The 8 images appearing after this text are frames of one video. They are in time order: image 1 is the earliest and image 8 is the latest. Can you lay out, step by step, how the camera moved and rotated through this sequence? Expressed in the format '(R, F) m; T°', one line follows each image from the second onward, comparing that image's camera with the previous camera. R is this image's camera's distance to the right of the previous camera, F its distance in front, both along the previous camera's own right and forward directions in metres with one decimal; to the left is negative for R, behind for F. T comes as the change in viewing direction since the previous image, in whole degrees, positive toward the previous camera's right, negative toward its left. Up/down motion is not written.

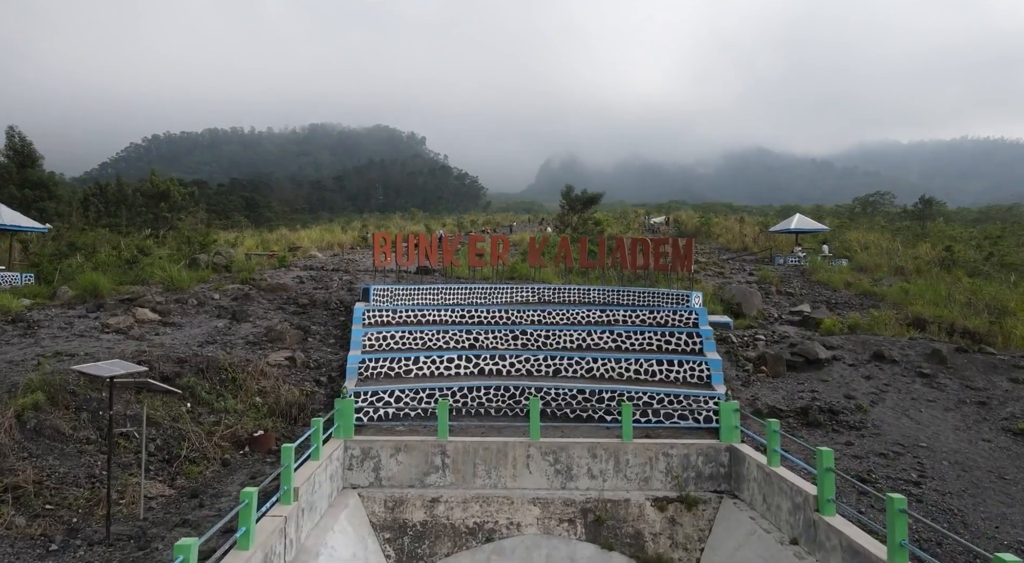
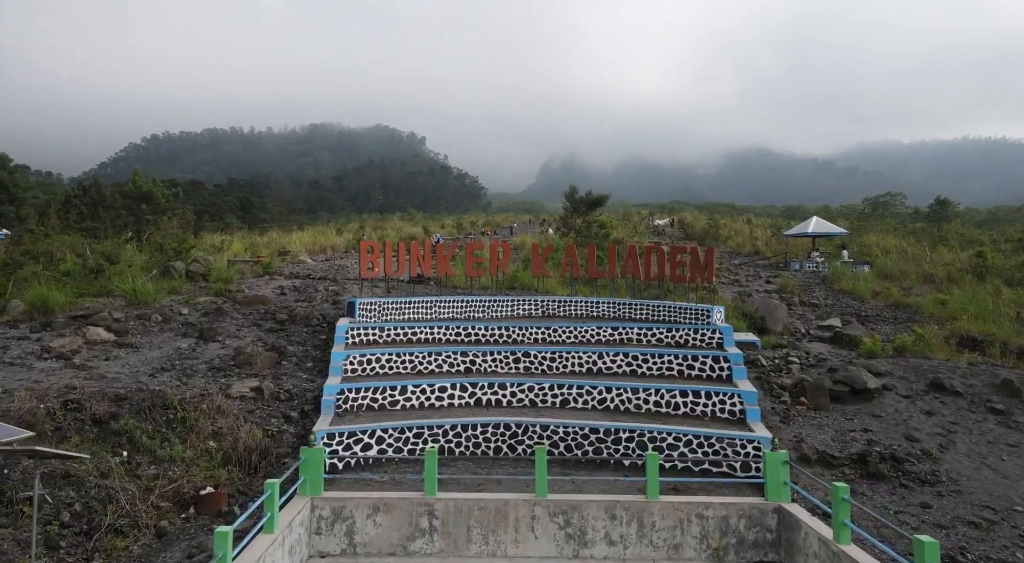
(0.0, +1.2) m; 0°
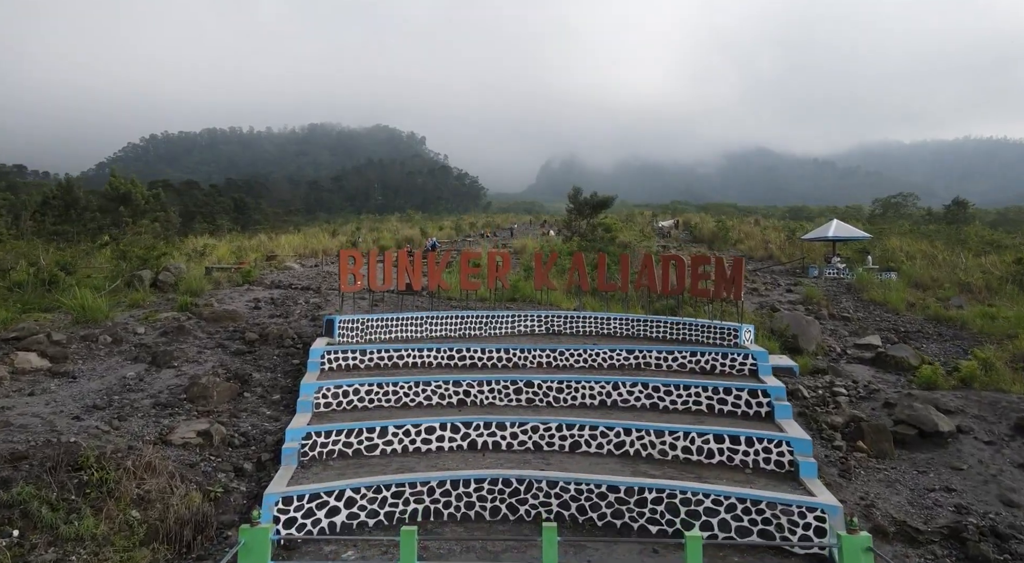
(0.0, +1.3) m; 0°
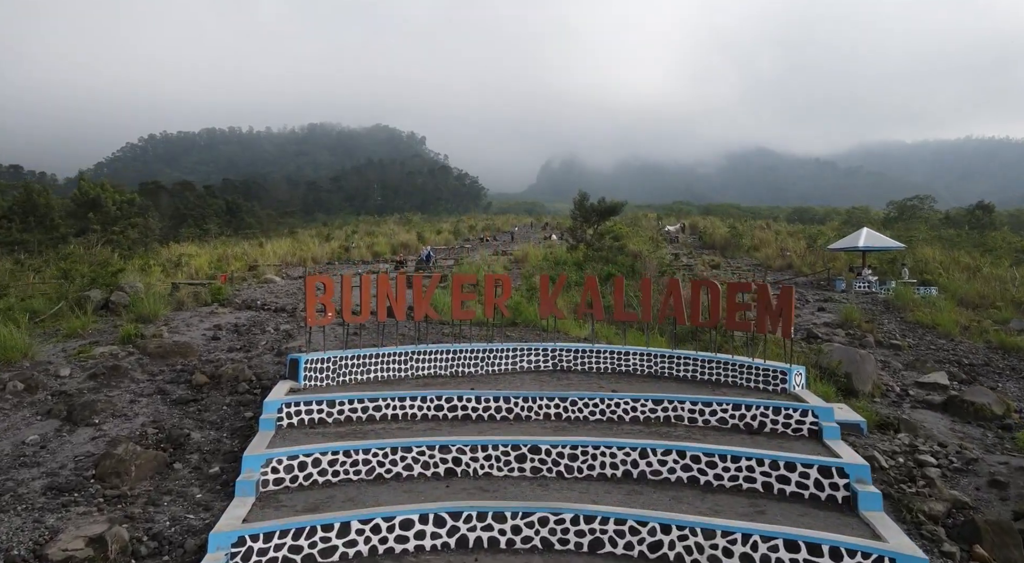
(0.0, +1.7) m; 0°
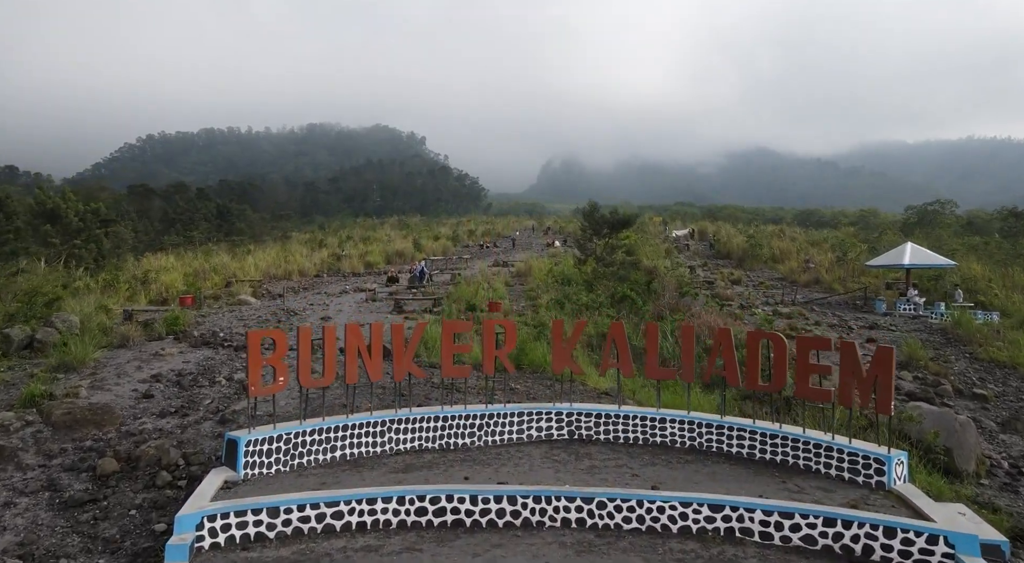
(-0.1, +1.9) m; 0°
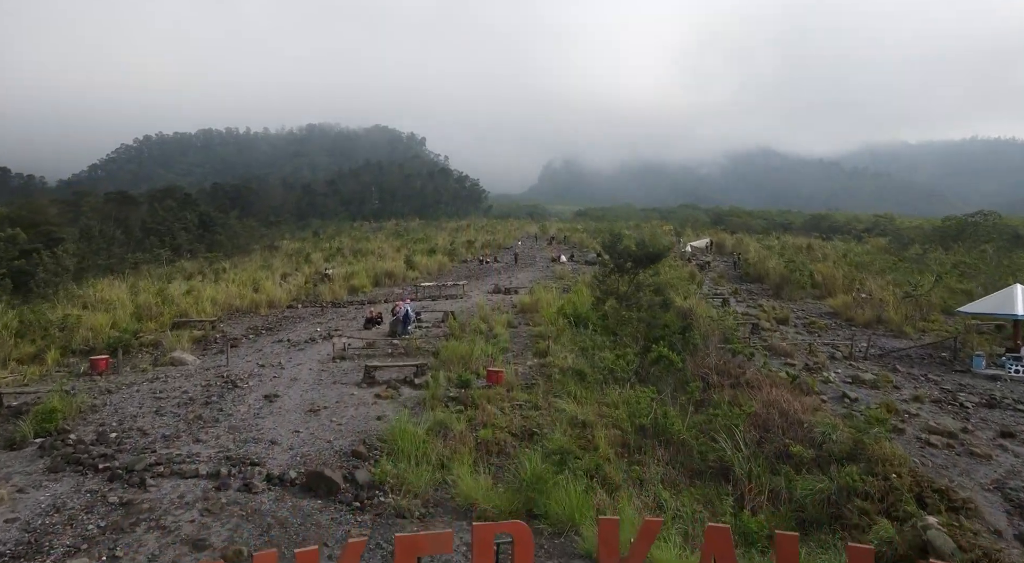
(-0.1, +3.4) m; 0°
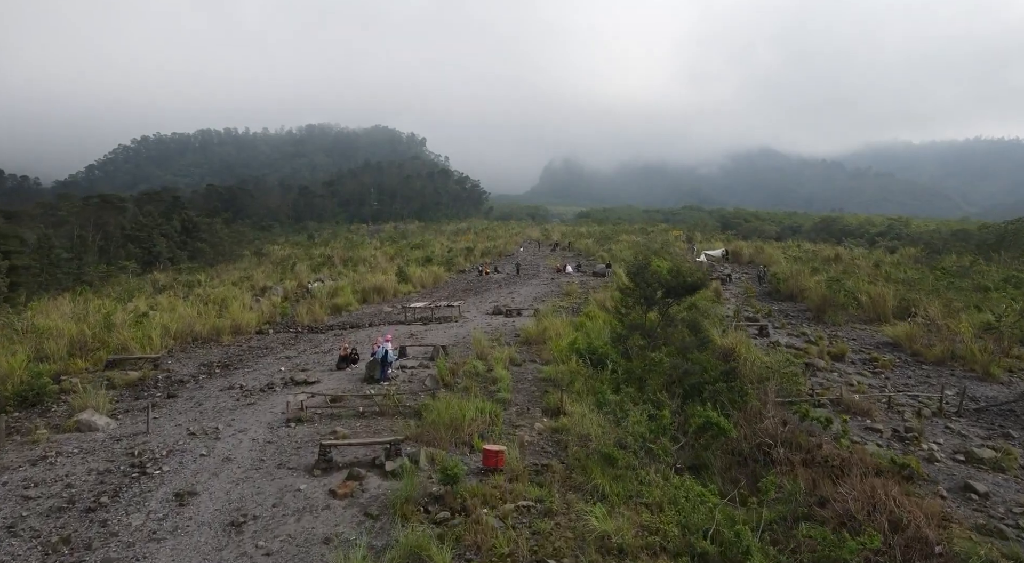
(0.0, +2.9) m; 0°
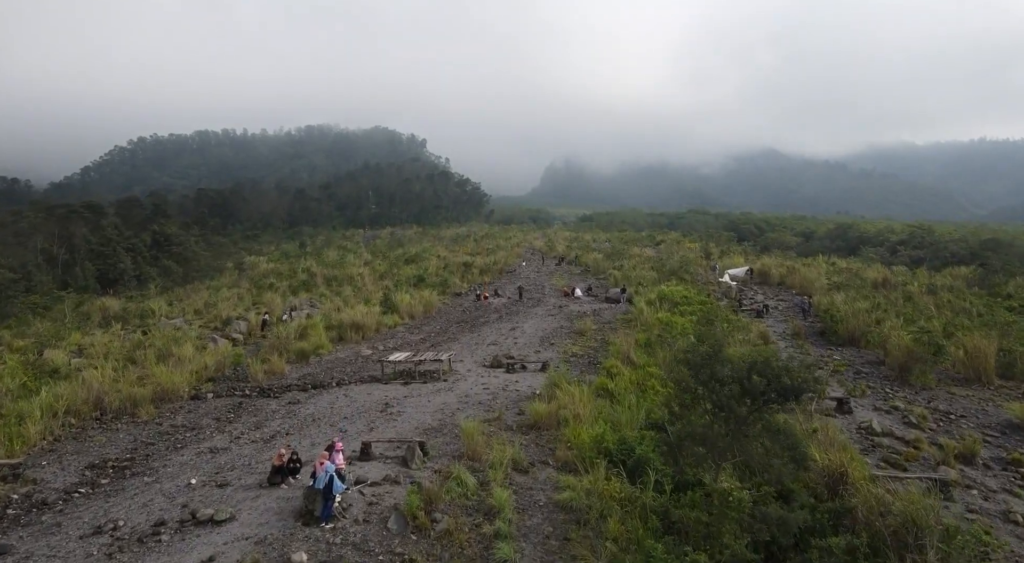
(0.0, +4.1) m; 0°
